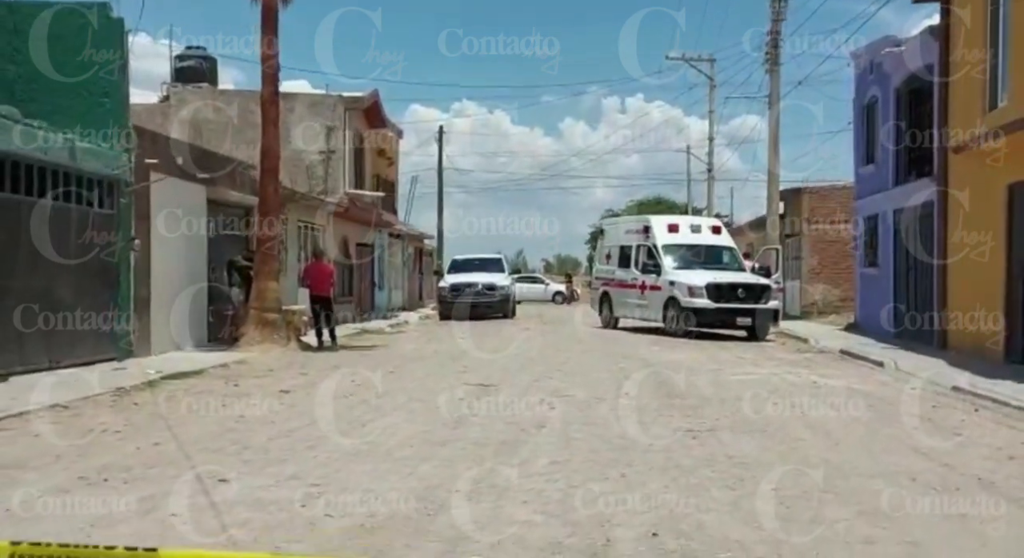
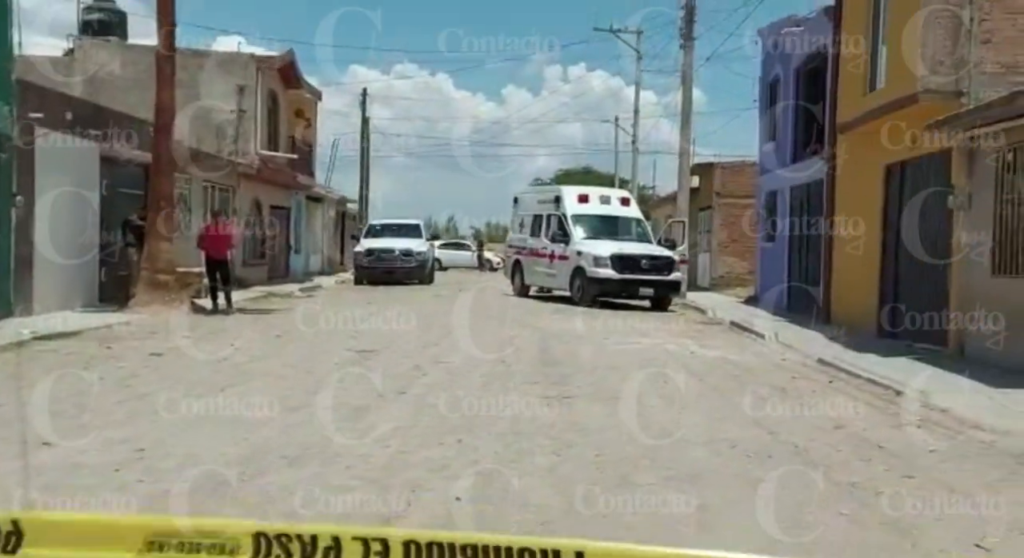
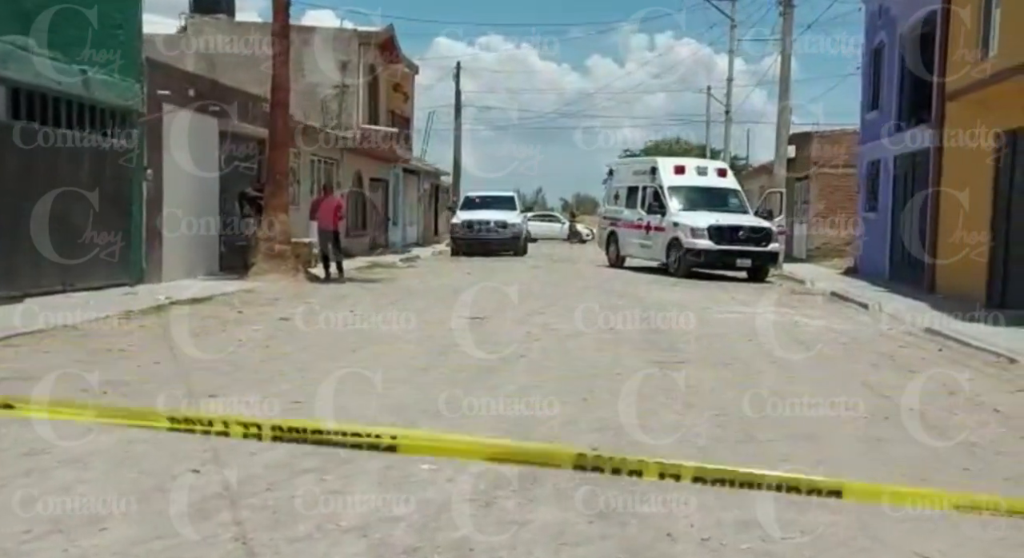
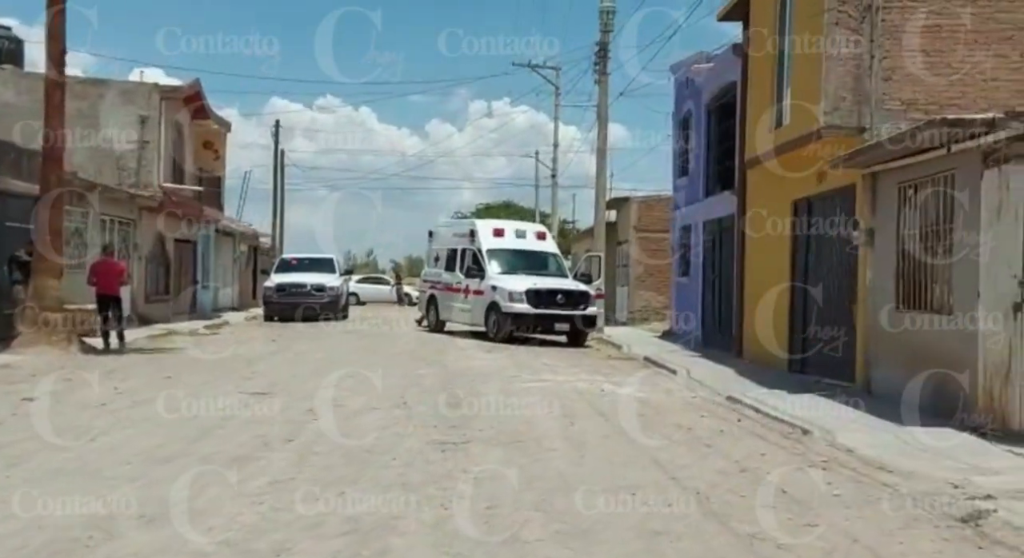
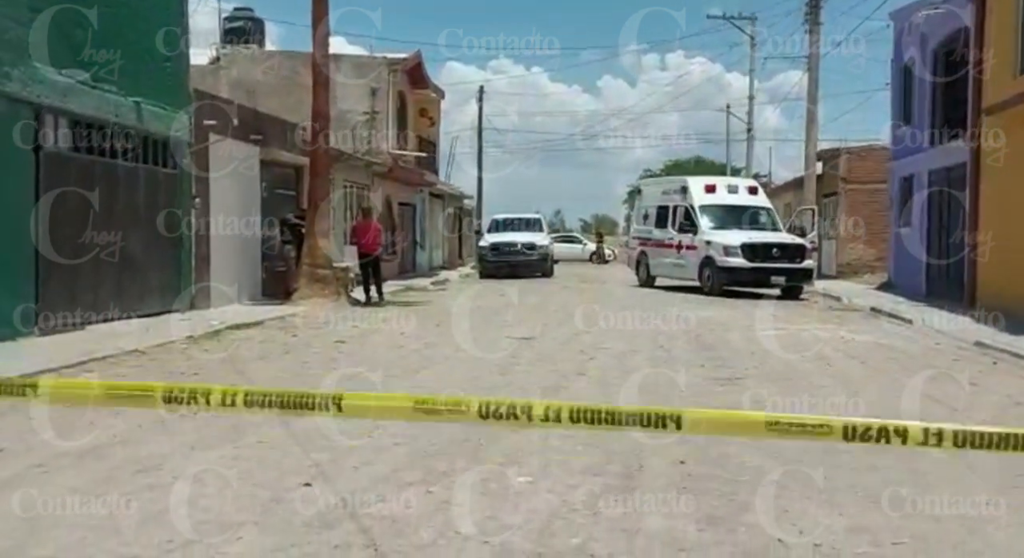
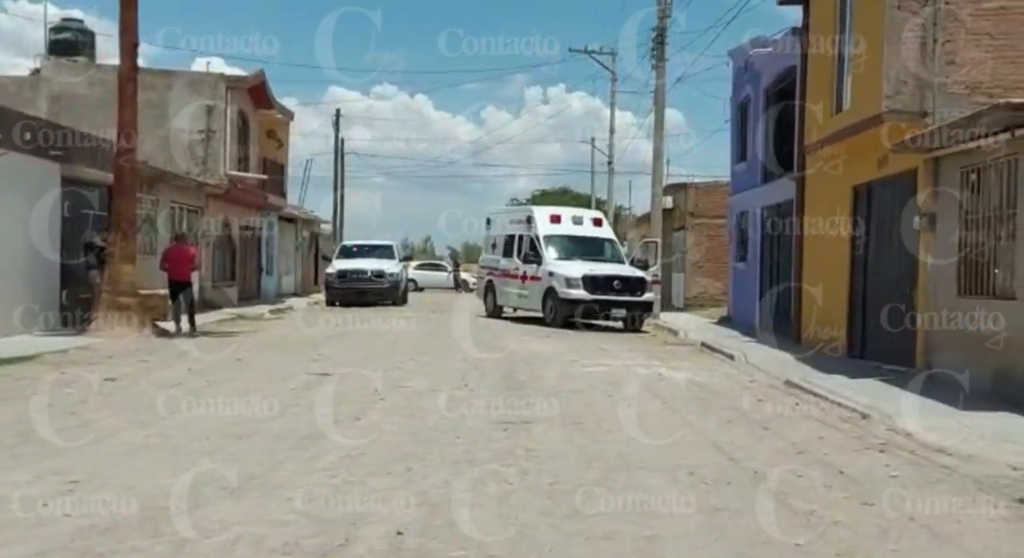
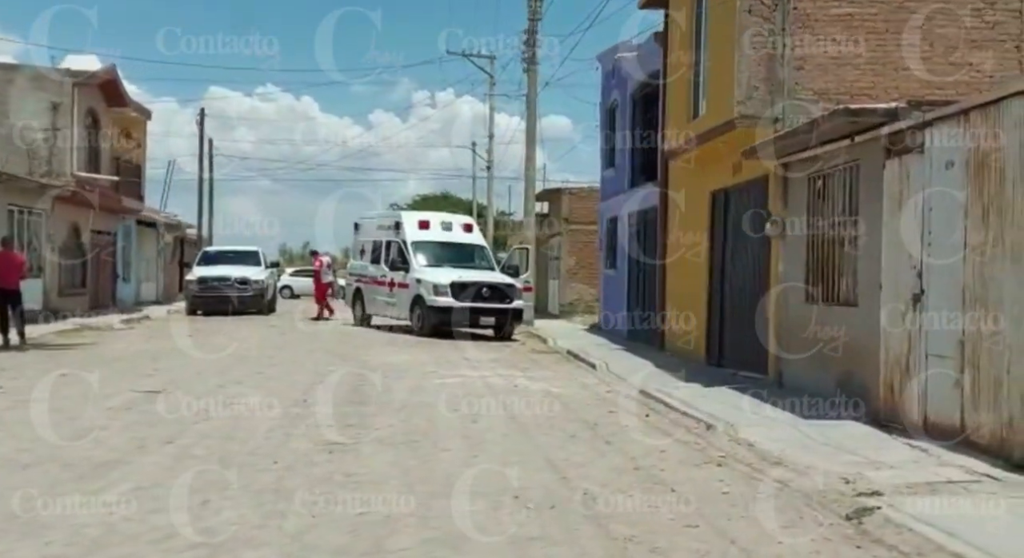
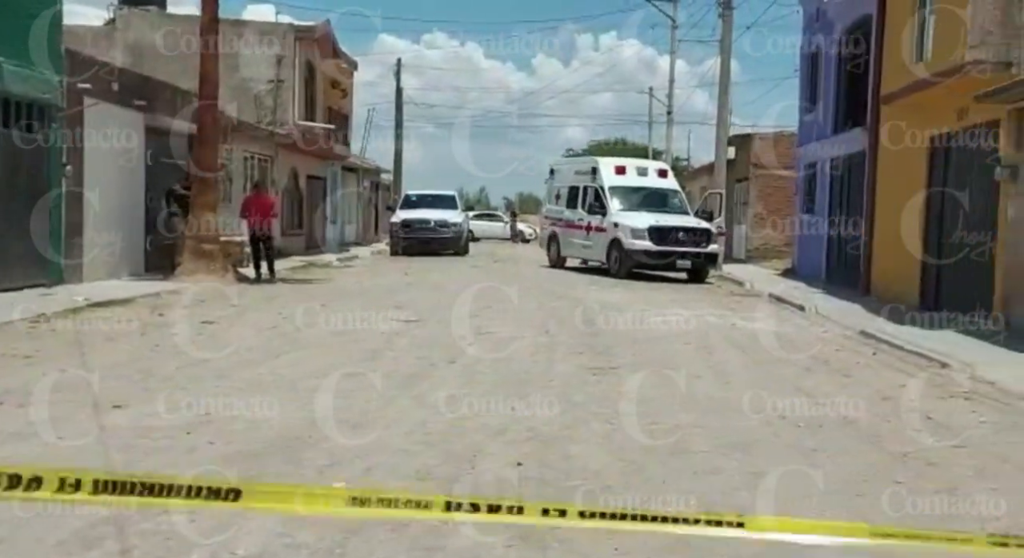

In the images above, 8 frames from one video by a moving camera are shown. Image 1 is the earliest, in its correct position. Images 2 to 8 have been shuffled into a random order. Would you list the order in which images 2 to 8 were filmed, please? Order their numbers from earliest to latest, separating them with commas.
5, 3, 8, 2, 6, 4, 7
